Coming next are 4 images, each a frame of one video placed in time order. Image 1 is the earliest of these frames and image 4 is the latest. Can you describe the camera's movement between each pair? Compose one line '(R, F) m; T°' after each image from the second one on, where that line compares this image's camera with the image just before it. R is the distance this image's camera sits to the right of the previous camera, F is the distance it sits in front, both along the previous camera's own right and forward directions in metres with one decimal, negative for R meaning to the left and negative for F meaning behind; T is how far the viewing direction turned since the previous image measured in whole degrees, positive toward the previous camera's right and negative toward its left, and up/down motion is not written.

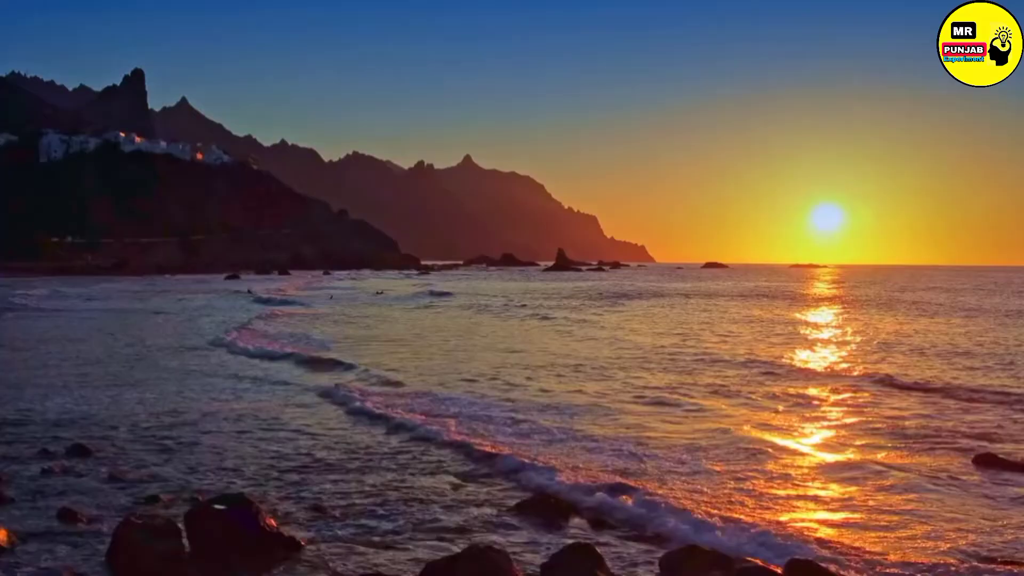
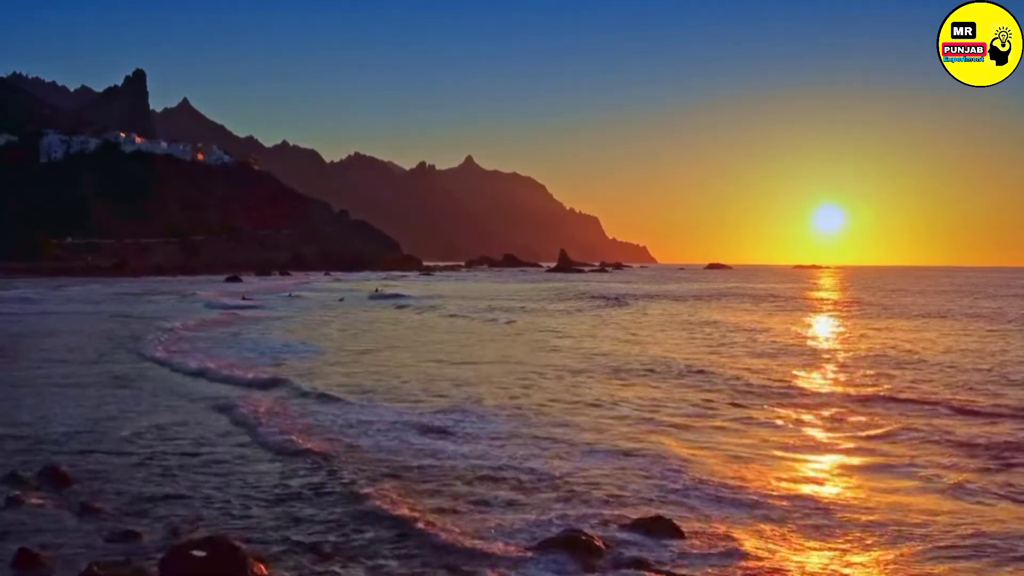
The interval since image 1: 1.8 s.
(-0.1, +0.4) m; 0°
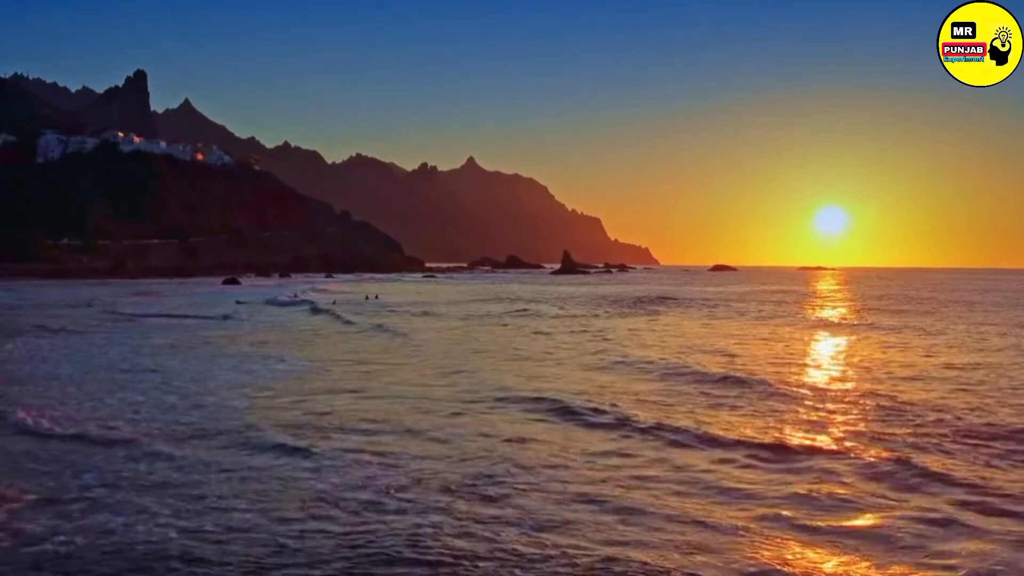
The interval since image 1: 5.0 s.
(-0.3, +1.2) m; 0°
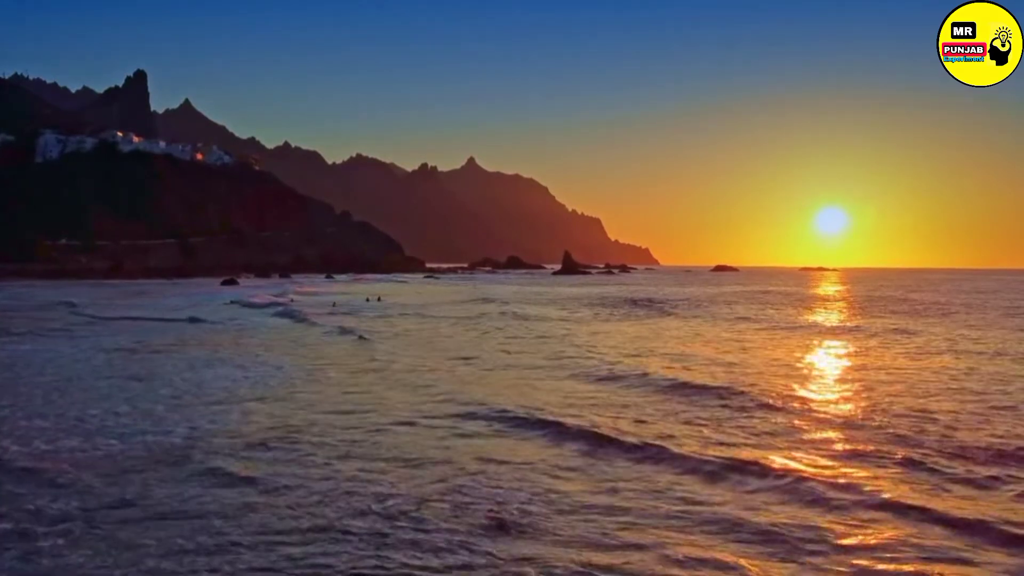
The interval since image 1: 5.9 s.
(-0.1, +0.4) m; 0°
